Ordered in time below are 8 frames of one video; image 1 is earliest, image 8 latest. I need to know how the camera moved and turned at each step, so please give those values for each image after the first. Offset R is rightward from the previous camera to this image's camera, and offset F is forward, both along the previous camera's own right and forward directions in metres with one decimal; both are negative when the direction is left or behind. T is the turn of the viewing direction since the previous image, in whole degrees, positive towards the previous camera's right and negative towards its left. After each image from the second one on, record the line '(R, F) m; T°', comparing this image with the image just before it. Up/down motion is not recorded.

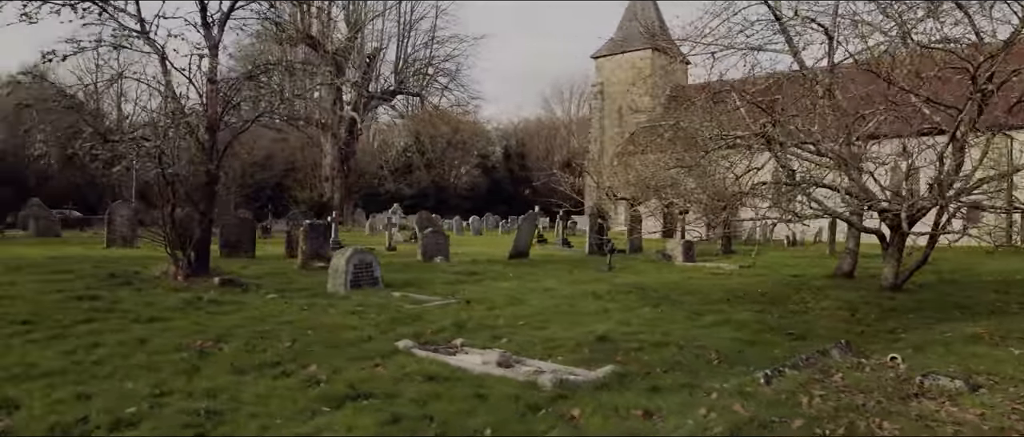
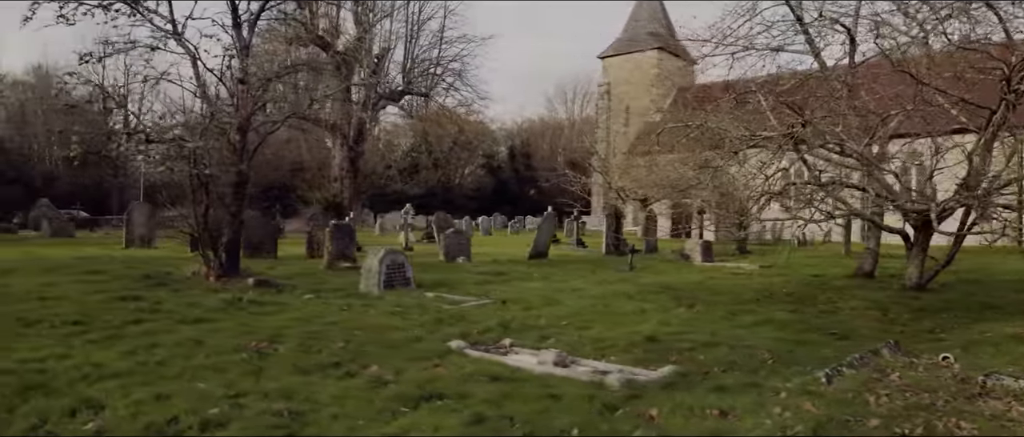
(-0.4, 0.0) m; 0°
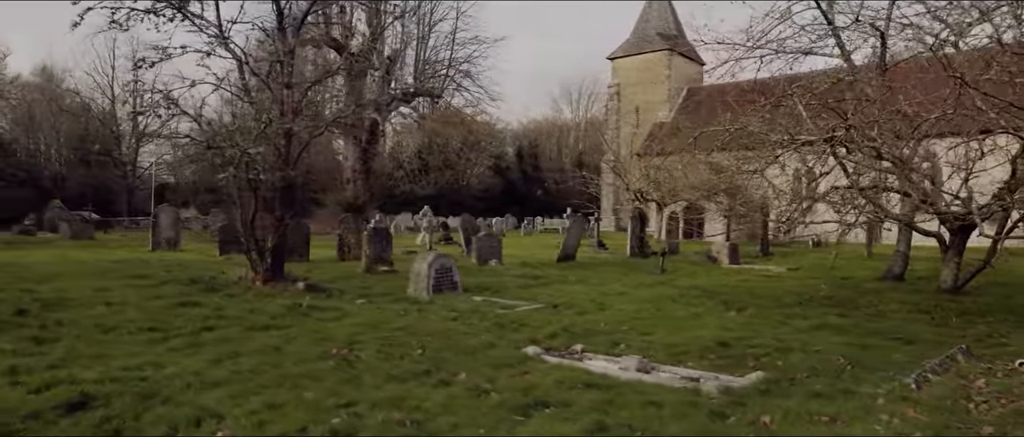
(-0.7, 0.0) m; 0°
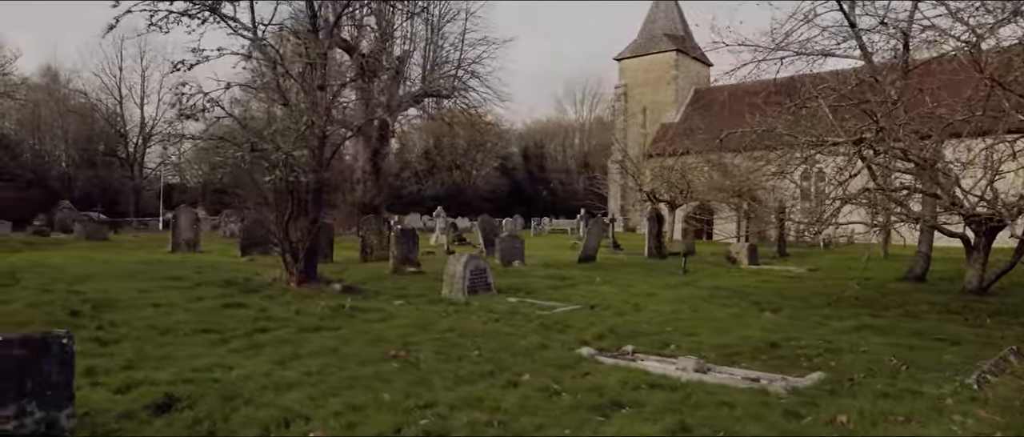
(-0.5, -0.1) m; 0°
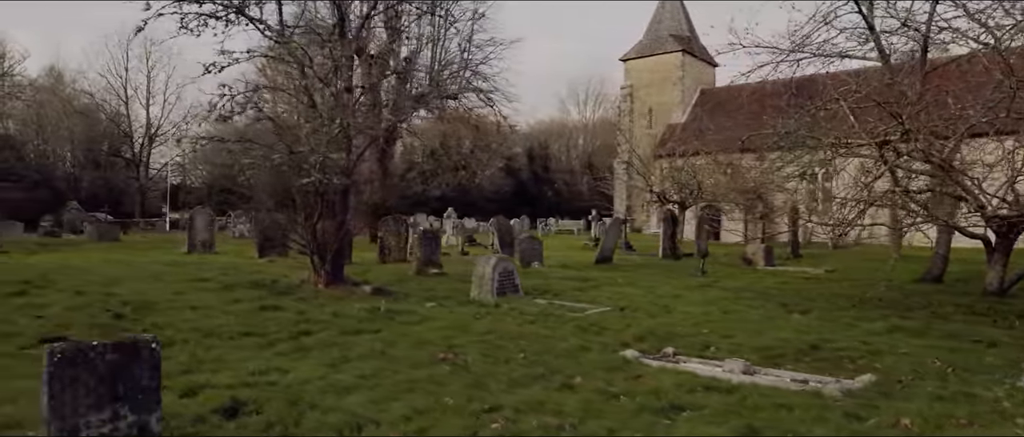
(-0.4, 0.0) m; 0°
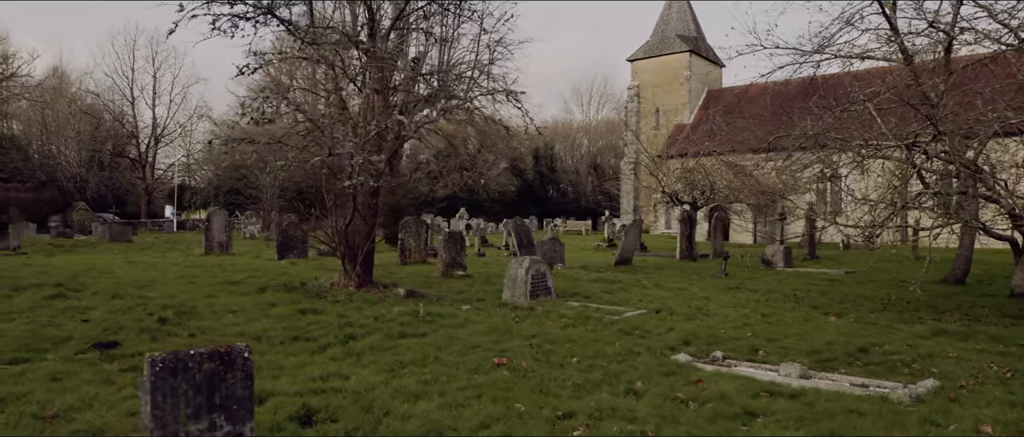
(-0.4, 0.0) m; 0°
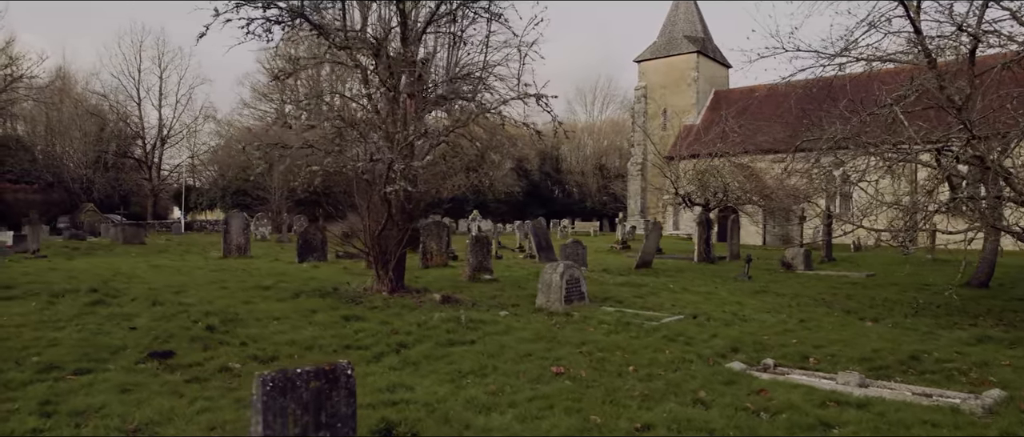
(-0.5, 0.0) m; 0°
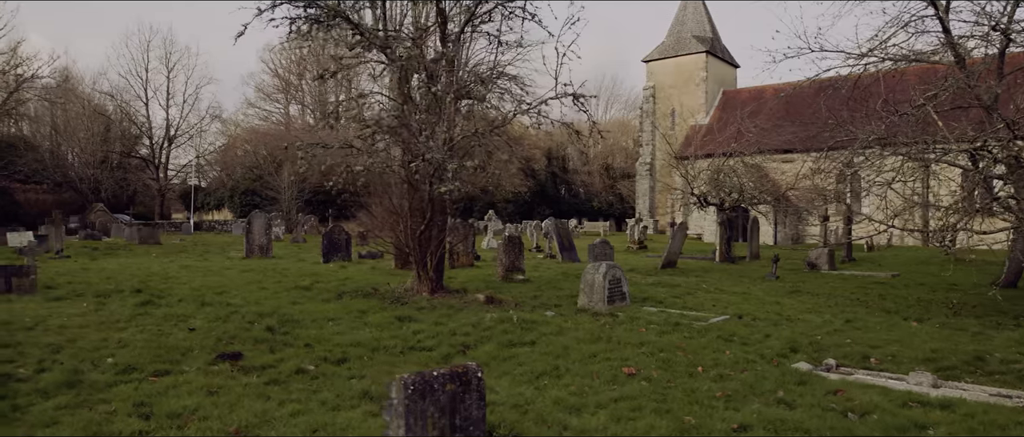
(-0.6, 0.0) m; 0°
